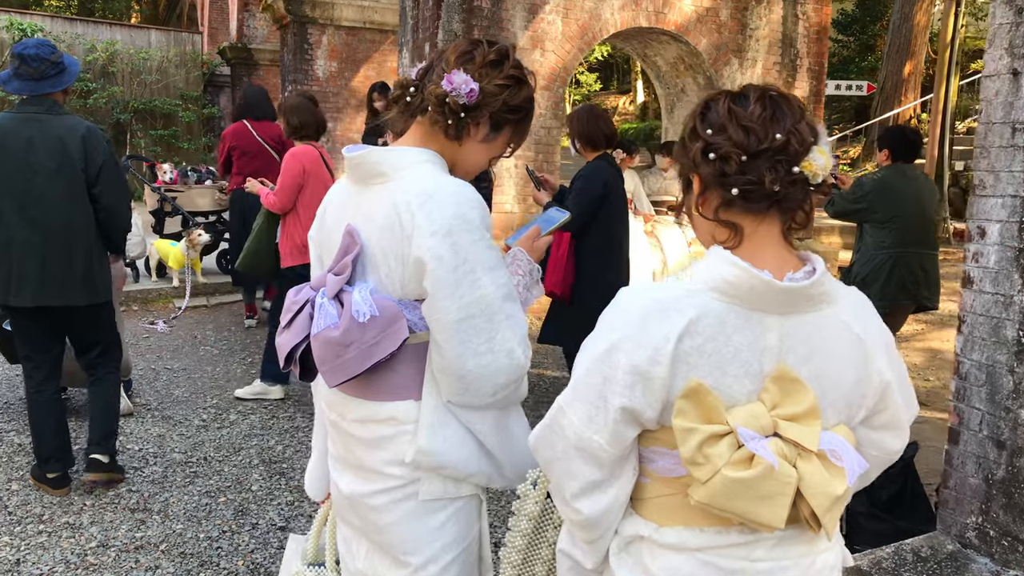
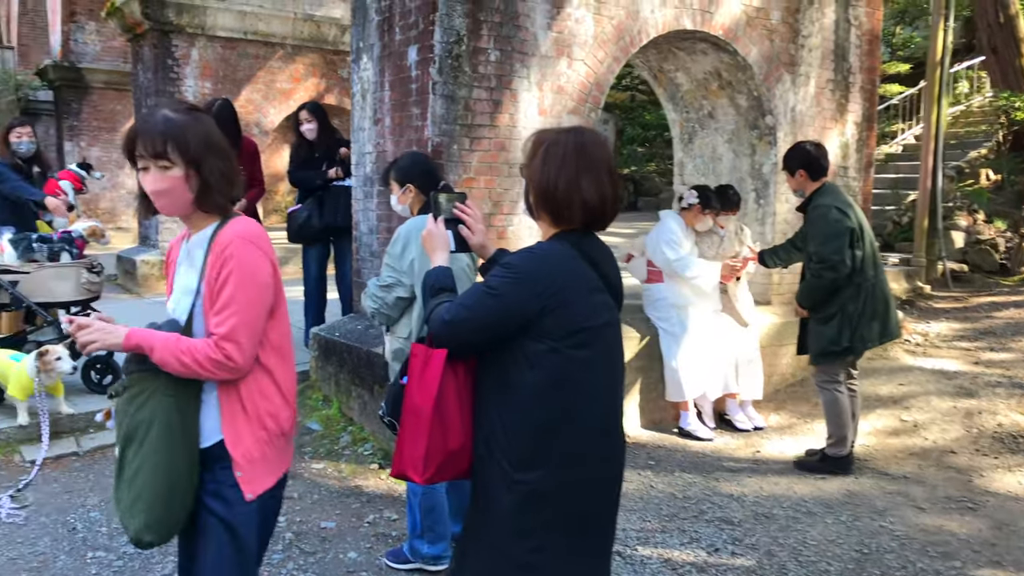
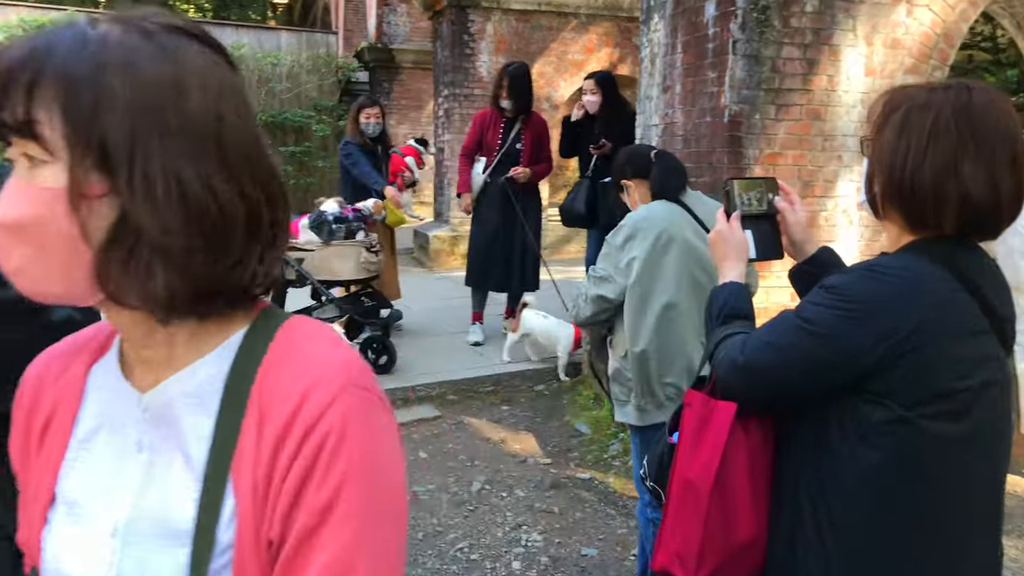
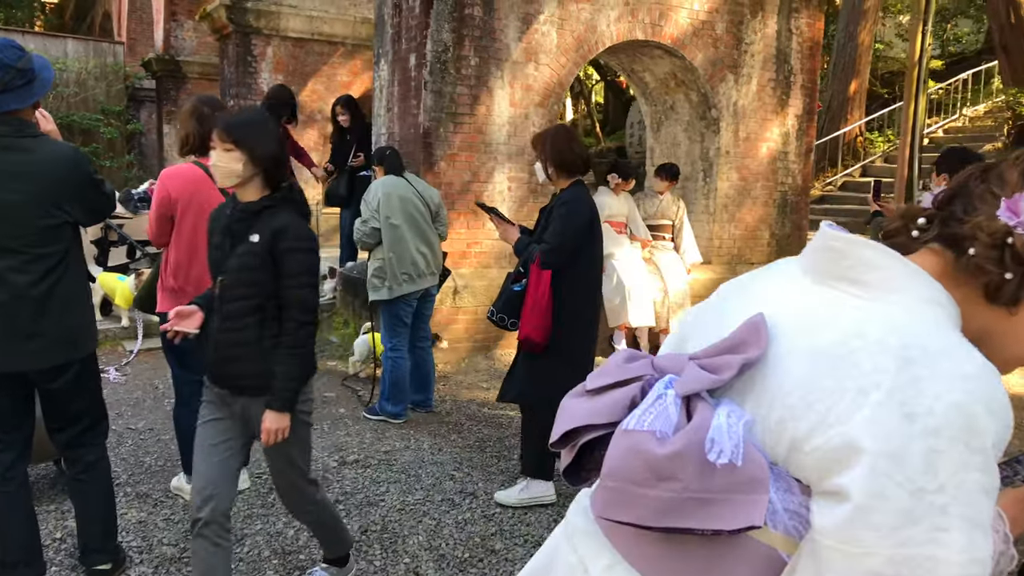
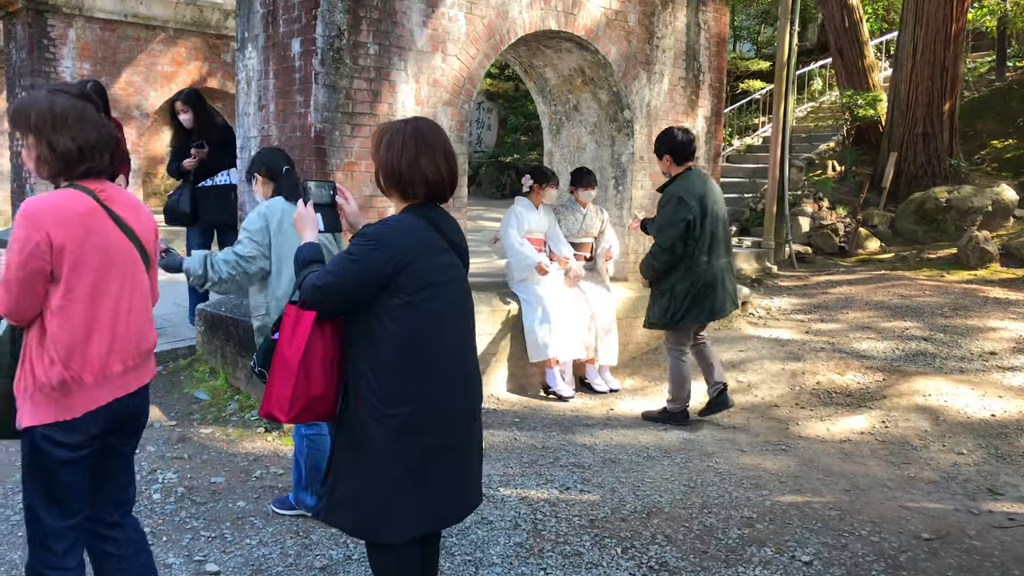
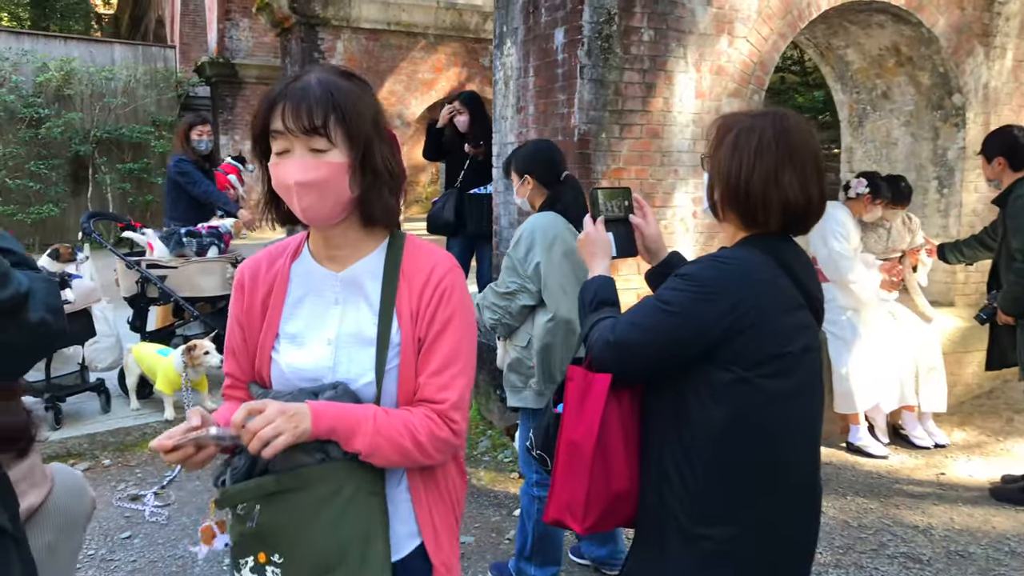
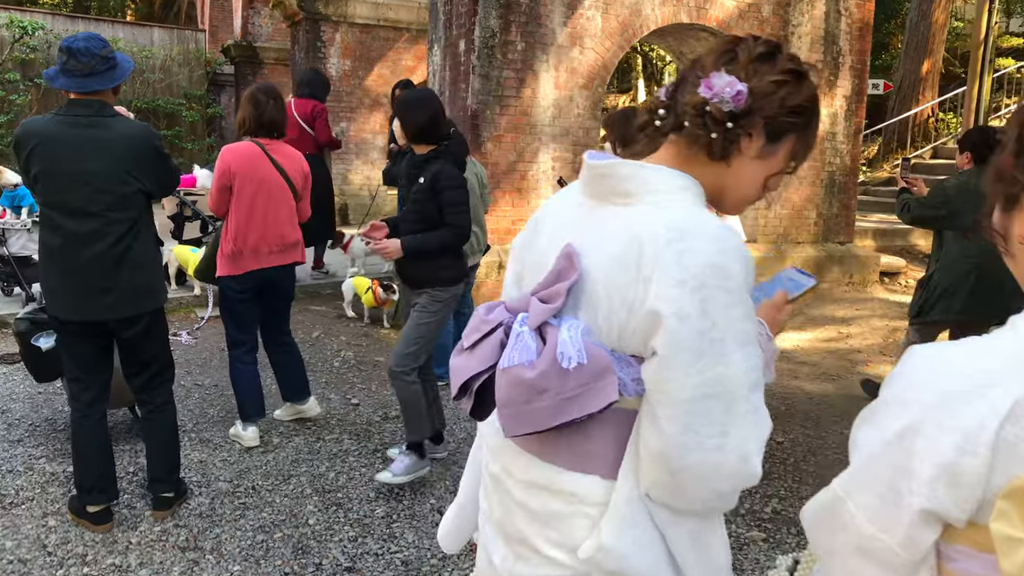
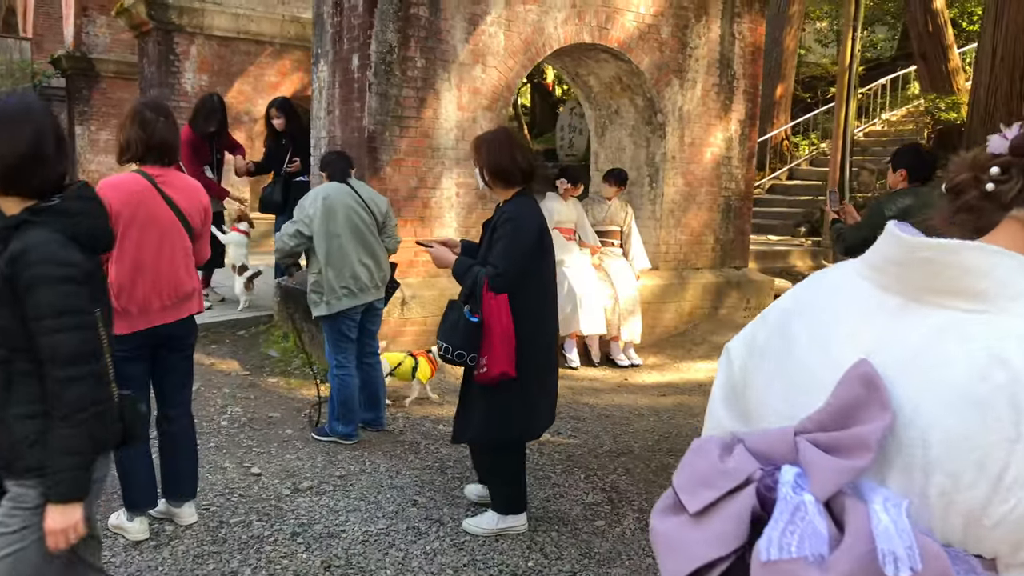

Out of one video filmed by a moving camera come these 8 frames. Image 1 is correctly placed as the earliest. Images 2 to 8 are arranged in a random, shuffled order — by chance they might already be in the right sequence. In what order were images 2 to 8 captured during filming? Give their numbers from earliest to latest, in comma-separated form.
7, 4, 8, 5, 2, 6, 3
